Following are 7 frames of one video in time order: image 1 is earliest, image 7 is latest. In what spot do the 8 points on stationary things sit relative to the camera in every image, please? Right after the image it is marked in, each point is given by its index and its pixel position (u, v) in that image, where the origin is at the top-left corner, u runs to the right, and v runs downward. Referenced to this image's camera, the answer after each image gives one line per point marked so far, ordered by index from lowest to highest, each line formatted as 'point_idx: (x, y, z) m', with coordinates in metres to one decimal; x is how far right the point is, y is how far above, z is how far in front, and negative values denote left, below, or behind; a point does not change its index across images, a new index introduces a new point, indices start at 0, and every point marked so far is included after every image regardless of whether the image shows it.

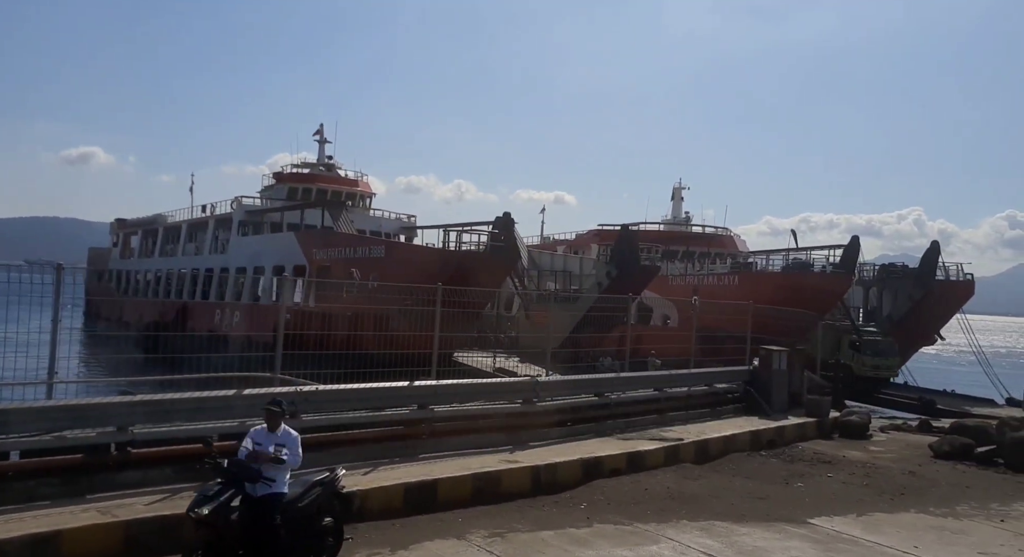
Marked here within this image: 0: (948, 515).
0: (+3.2, -1.7, +5.8) m
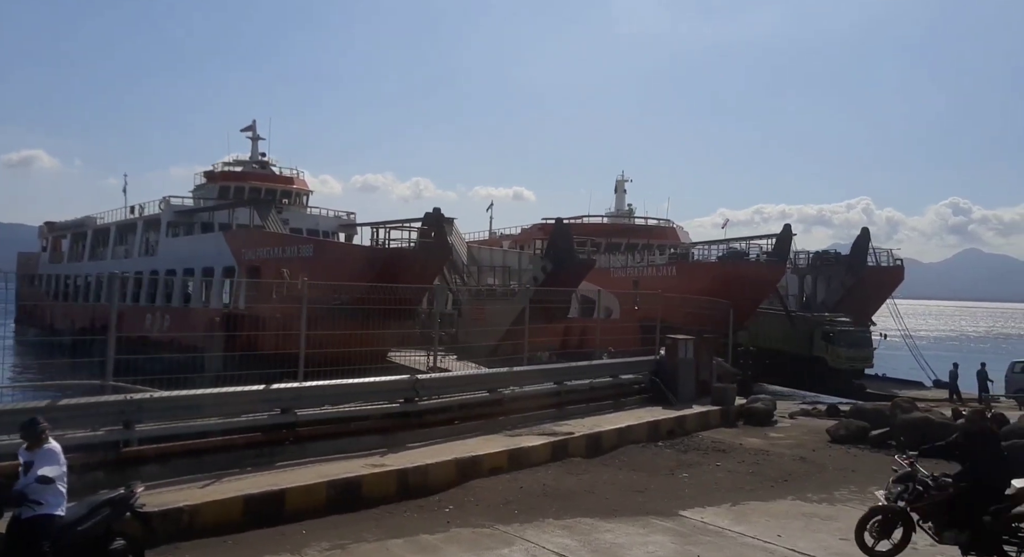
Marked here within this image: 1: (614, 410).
0: (+2.3, -1.6, +5.8) m
1: (+1.2, -1.6, +9.3) m
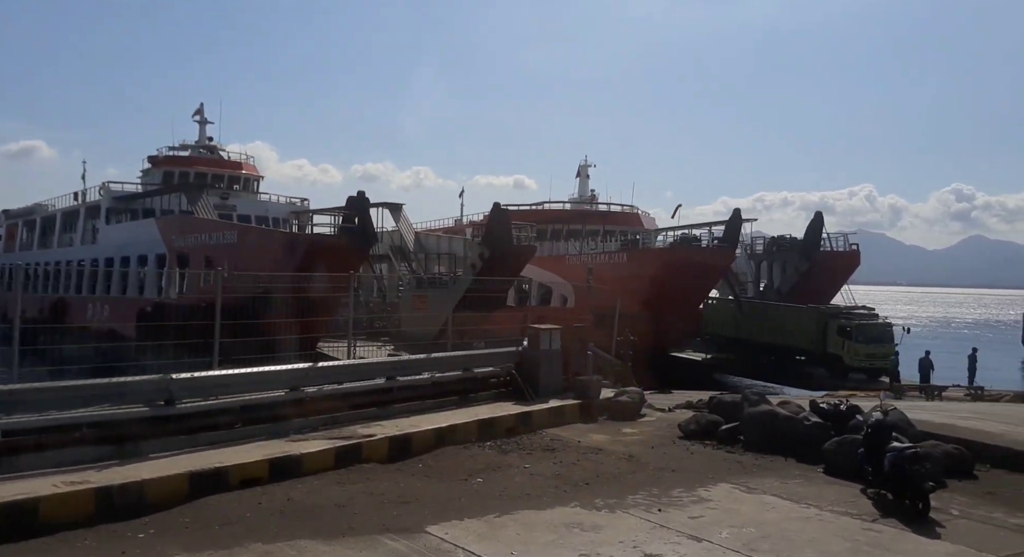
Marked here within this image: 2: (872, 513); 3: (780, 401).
0: (+0.6, -1.6, +5.4) m
1: (-0.6, -1.4, +8.8) m
2: (+2.6, -1.7, +5.7) m
3: (+3.2, -1.4, +9.4) m
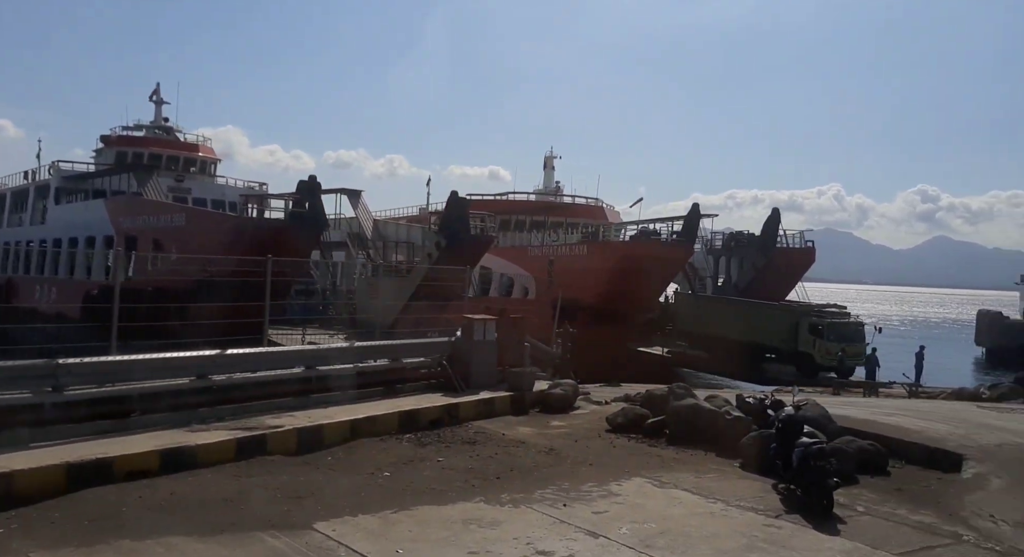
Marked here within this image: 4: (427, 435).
0: (0.0, -1.5, +5.3) m
1: (-1.4, -1.3, +8.7) m
2: (+1.9, -1.7, +5.7) m
3: (+2.3, -1.4, +9.4) m
4: (-0.8, -1.5, +7.6) m
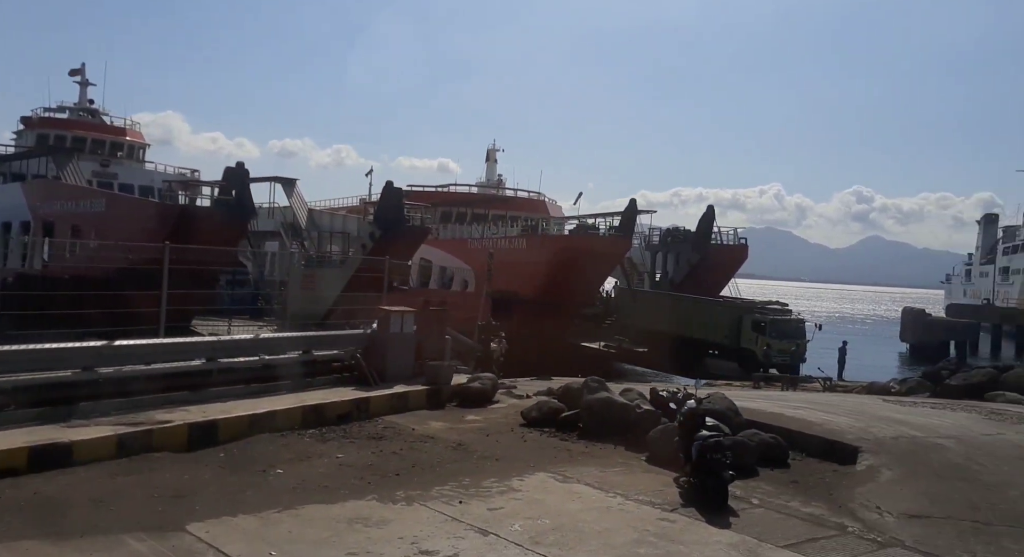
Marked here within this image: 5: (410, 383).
0: (-0.7, -1.4, +5.2) m
1: (-2.4, -1.2, +8.4) m
2: (+1.2, -1.6, +5.7) m
3: (+1.3, -1.3, +9.4) m
4: (-1.7, -1.4, +7.5) m
5: (-1.3, -1.3, +10.1) m
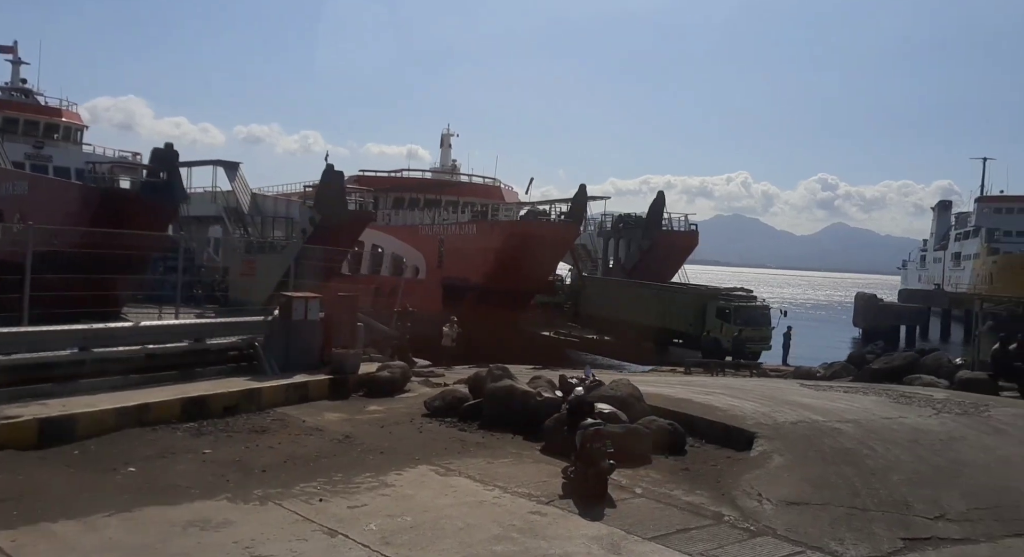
0: (-1.6, -1.3, +4.9) m
1: (-3.4, -1.1, +8.0) m
2: (+0.3, -1.5, +5.6) m
3: (+0.2, -1.1, +9.3) m
4: (-2.7, -1.3, +7.1) m
5: (-2.5, -1.2, +9.7) m
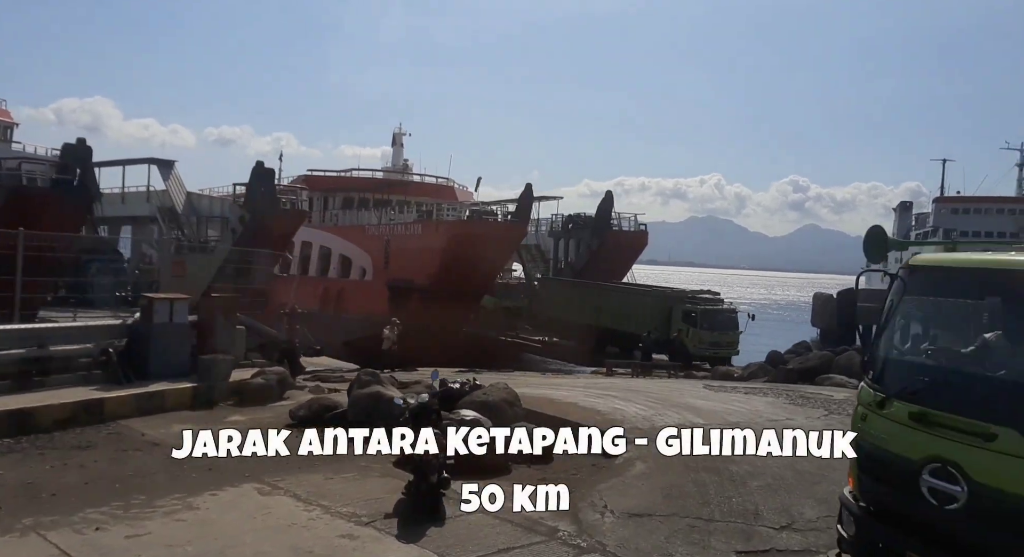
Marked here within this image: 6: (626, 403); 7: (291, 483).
0: (-2.6, -1.4, +4.3) m
1: (-4.7, -1.1, +7.4) m
2: (-0.8, -1.5, +5.1) m
3: (-1.2, -1.1, +8.8) m
4: (-3.9, -1.3, +6.5) m
5: (-3.9, -1.2, +9.1) m
6: (+1.3, -1.5, +9.5) m
7: (-1.6, -1.5, +5.7) m
